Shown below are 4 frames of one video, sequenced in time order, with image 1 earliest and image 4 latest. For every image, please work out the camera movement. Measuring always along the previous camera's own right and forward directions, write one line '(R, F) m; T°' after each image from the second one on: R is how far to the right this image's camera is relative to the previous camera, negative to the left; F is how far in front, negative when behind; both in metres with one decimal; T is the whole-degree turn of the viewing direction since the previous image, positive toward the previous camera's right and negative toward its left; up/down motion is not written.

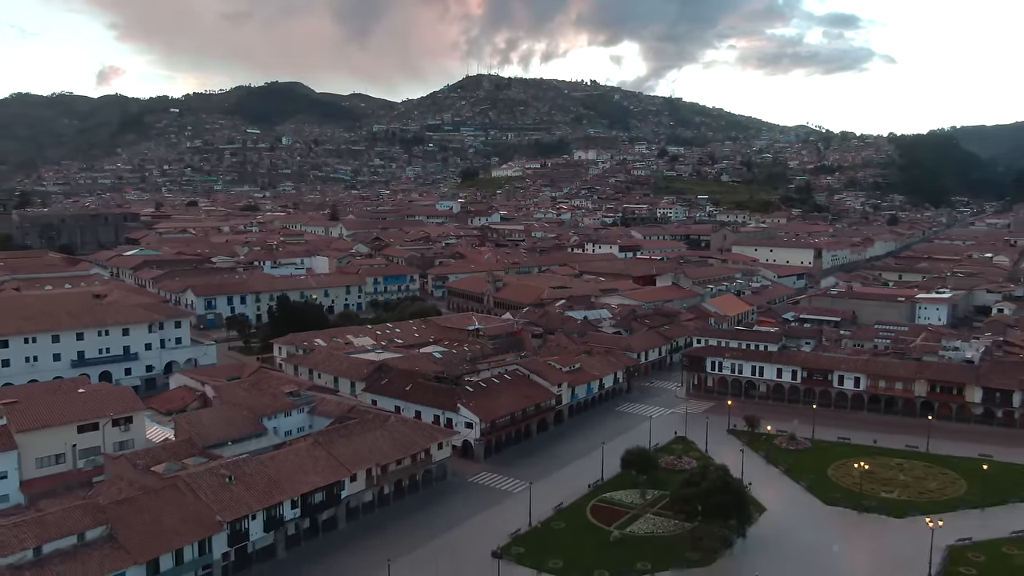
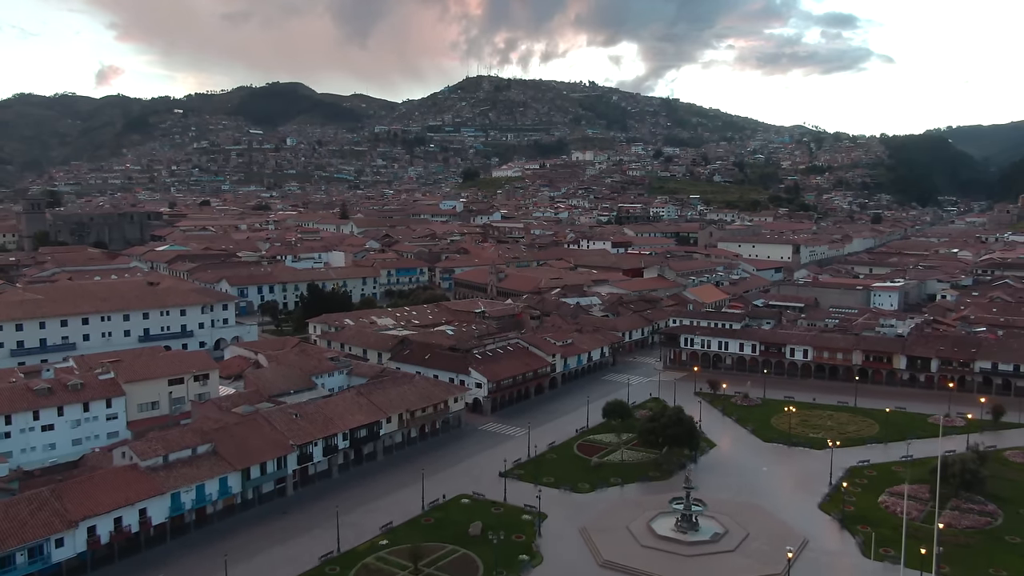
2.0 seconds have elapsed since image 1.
(-0.1, -8.0) m; 0°
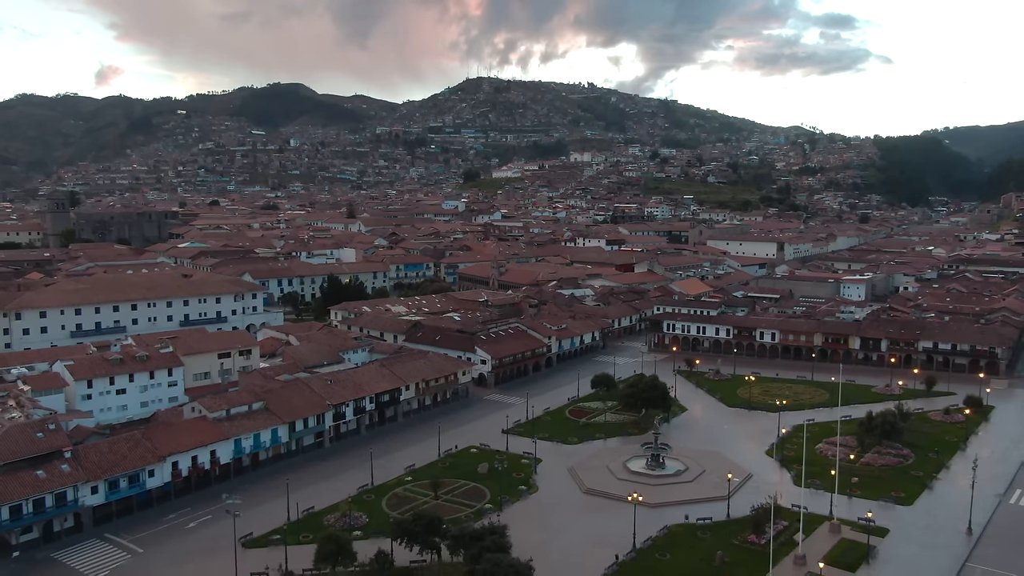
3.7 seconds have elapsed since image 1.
(-0.1, -6.6) m; 0°
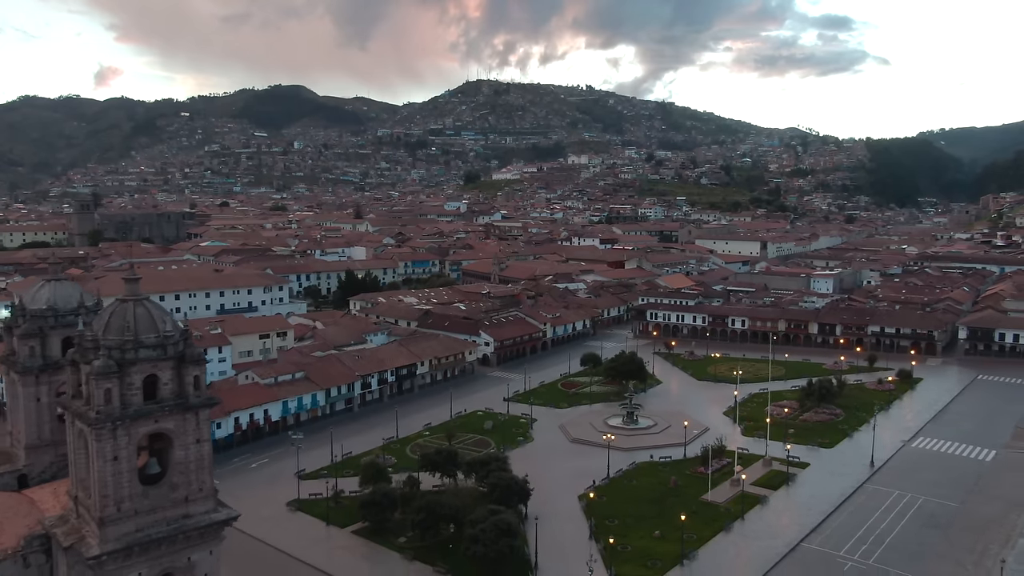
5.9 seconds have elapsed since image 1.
(0.0, -7.6) m; 0°
